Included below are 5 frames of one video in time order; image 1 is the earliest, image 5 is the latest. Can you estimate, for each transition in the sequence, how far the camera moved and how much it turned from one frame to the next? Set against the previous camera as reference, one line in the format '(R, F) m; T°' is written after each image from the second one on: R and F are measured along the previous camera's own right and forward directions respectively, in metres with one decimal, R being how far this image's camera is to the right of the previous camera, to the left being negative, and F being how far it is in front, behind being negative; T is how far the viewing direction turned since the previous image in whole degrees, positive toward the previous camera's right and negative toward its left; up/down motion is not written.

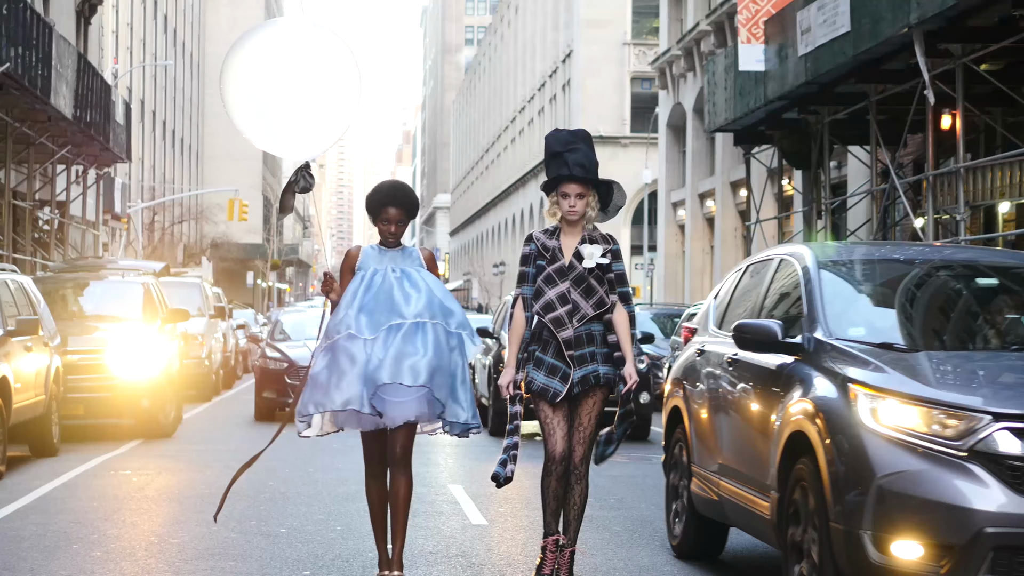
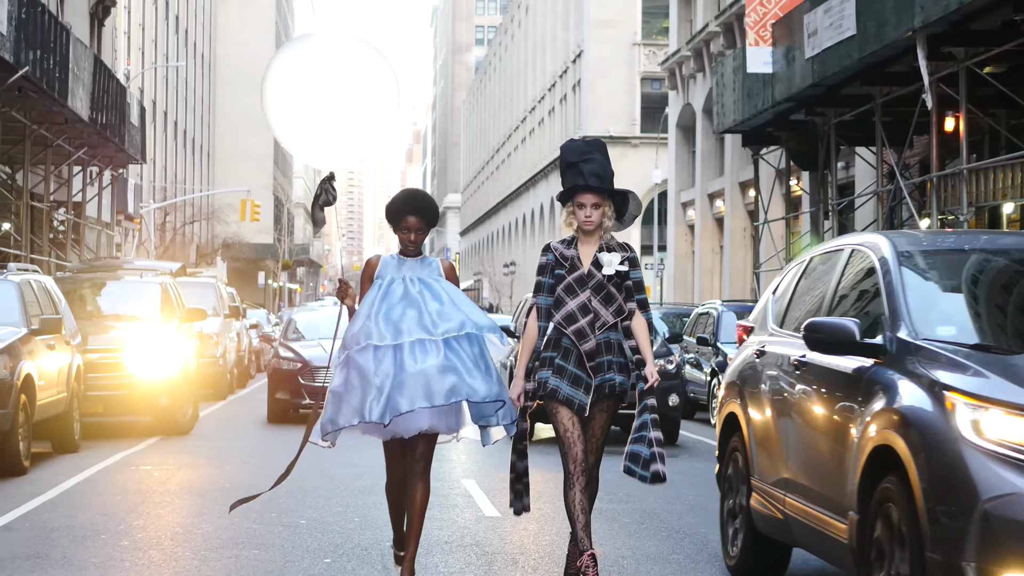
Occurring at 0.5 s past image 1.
(0.0, -0.3) m; 0°
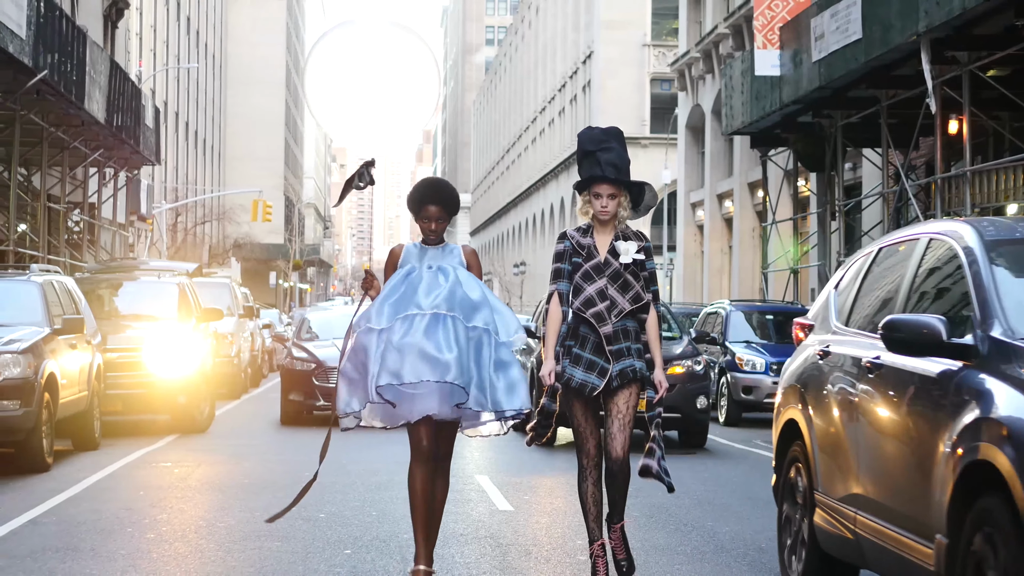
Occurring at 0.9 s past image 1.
(0.0, -0.3) m; 0°
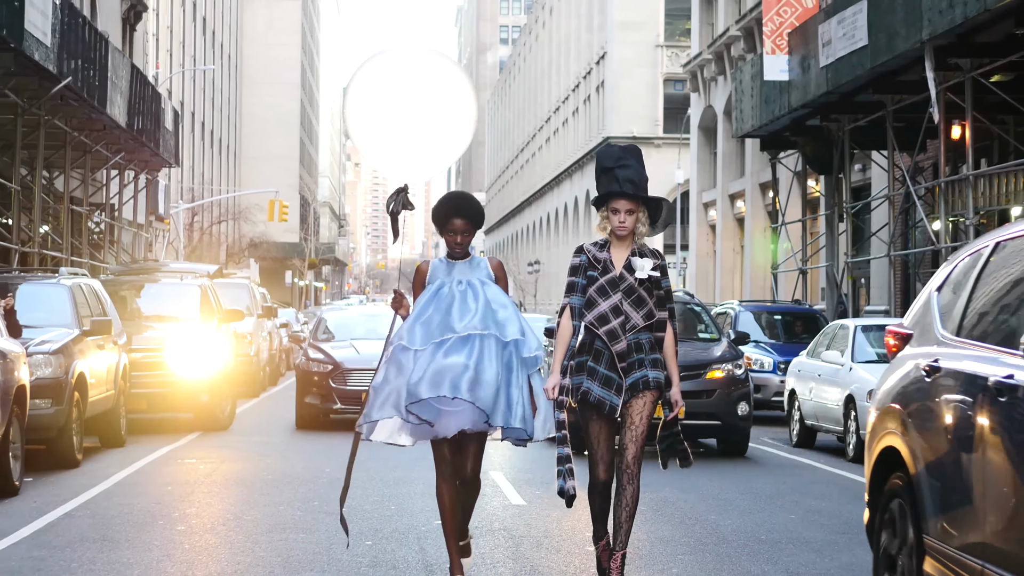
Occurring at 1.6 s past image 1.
(0.0, -0.4) m; -1°
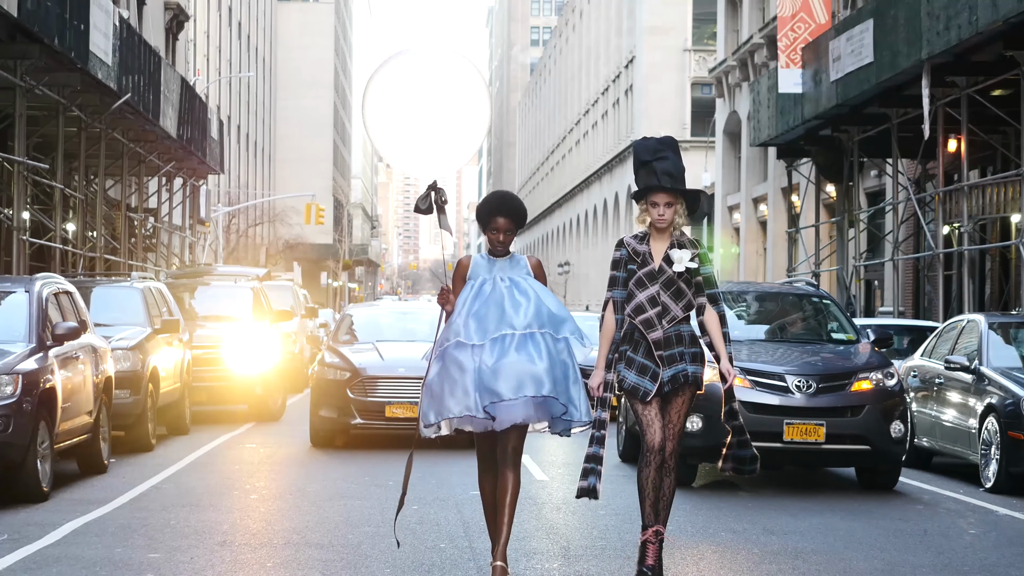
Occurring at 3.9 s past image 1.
(0.0, -1.4) m; -1°
